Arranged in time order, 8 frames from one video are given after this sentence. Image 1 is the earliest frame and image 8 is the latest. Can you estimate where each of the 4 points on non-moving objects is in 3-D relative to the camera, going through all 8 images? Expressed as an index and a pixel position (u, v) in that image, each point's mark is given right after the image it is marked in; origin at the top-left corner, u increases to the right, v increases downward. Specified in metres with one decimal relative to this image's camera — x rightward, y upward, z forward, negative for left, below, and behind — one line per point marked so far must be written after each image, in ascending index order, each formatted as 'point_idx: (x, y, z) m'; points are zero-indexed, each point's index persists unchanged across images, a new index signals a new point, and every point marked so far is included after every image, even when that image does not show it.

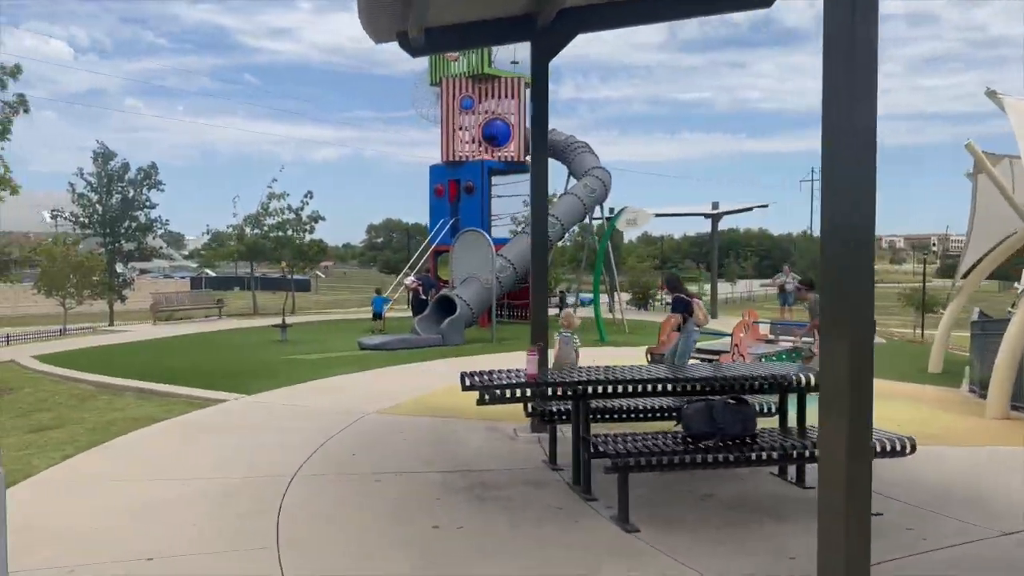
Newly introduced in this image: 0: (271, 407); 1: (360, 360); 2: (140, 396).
0: (-2.7, -1.3, +8.9) m
1: (-2.7, -1.2, +13.9) m
2: (-4.8, -1.4, +10.3) m
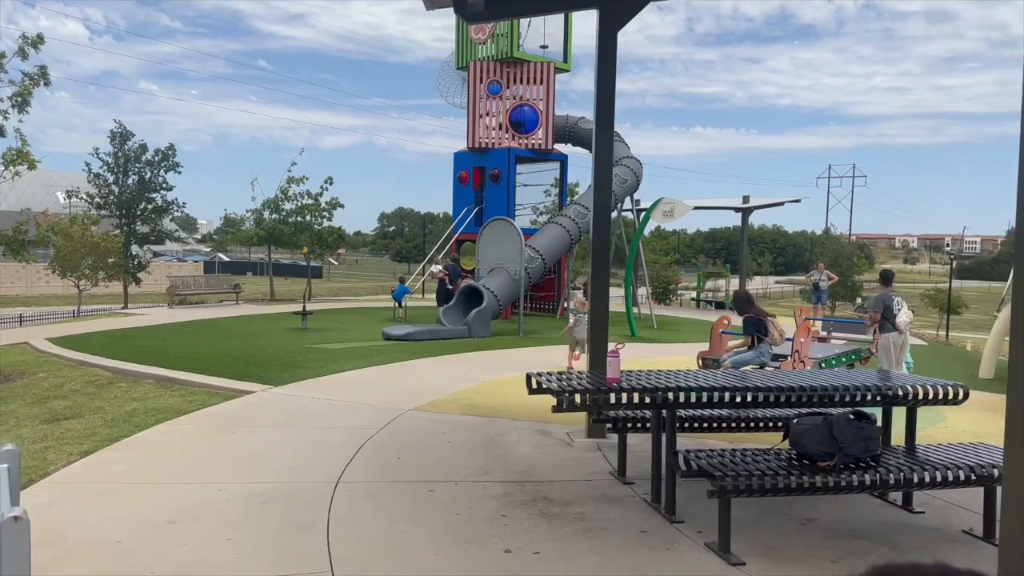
0: (-2.2, -1.2, +8.4) m
1: (-2.1, -1.0, +13.3) m
2: (-4.3, -1.2, +9.8) m
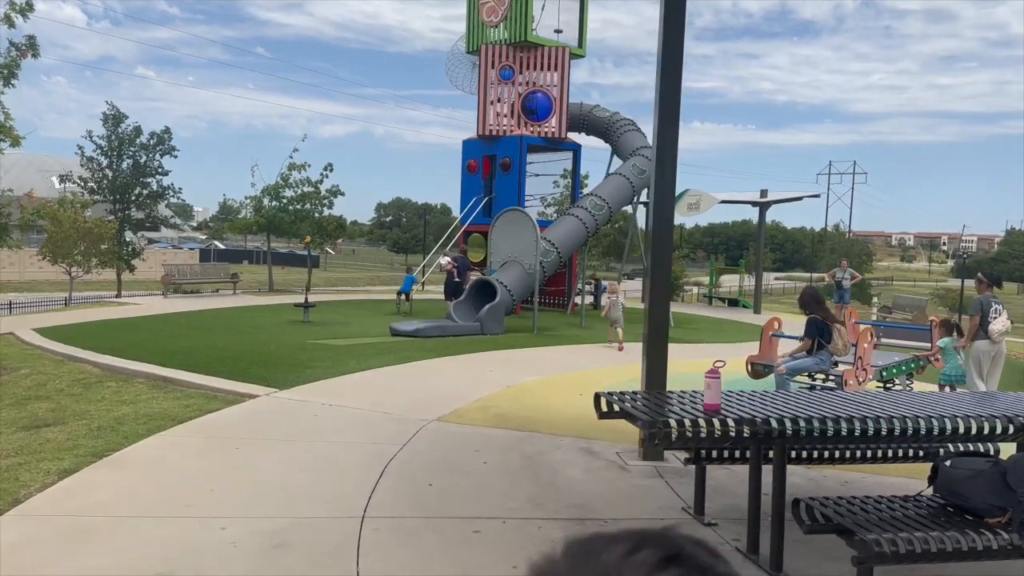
0: (-1.9, -1.1, +7.5) m
1: (-1.9, -0.9, +12.4) m
2: (-4.0, -1.1, +8.9) m
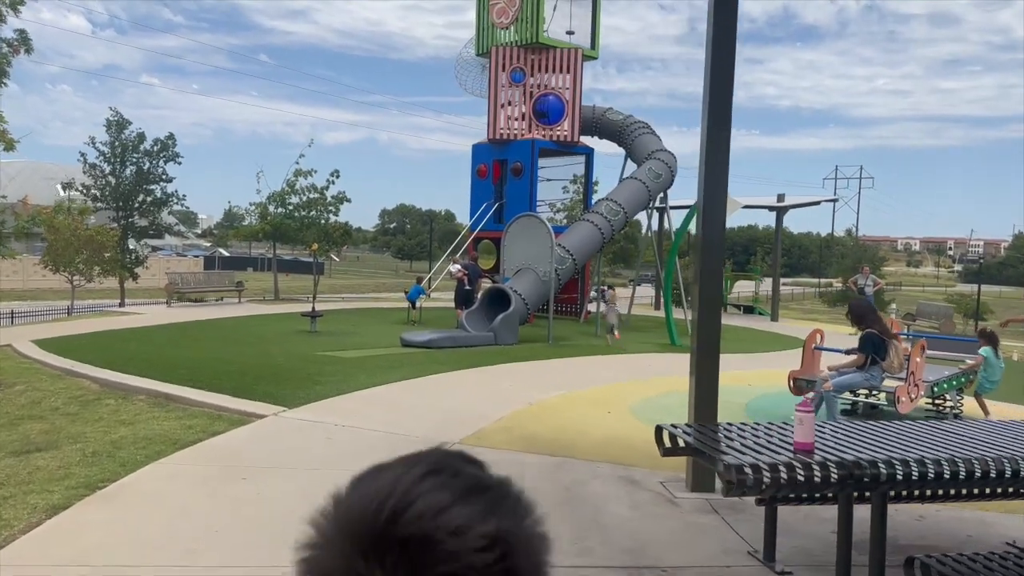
0: (-1.7, -1.2, +7.0) m
1: (-1.6, -1.1, +11.9) m
2: (-3.7, -1.2, +8.4) m
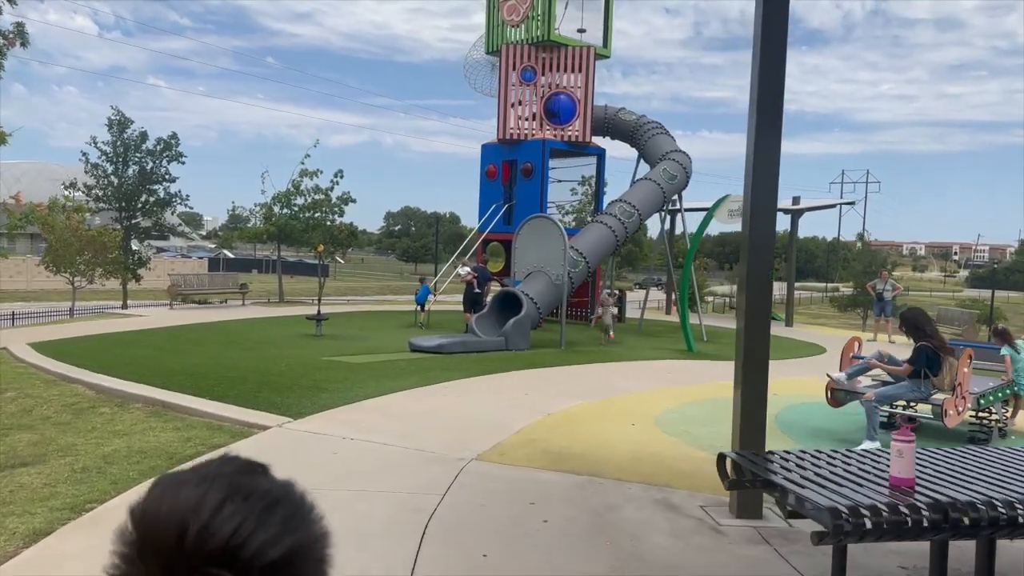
0: (-1.5, -1.2, +6.5) m
1: (-1.4, -1.1, +11.4) m
2: (-3.6, -1.2, +7.9) m
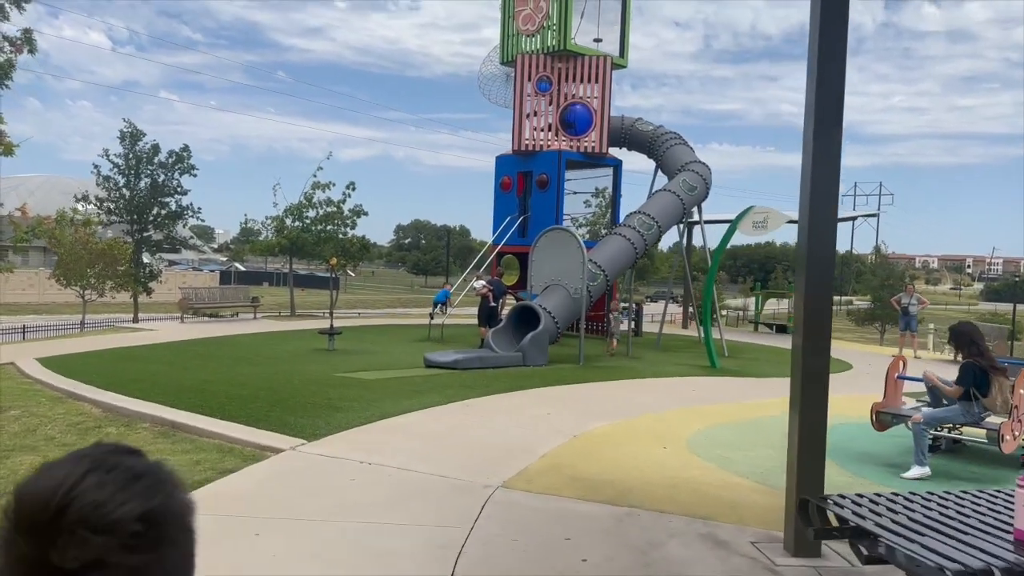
0: (-1.3, -1.4, +6.1) m
1: (-1.1, -1.3, +11.0) m
2: (-3.3, -1.4, +7.6) m
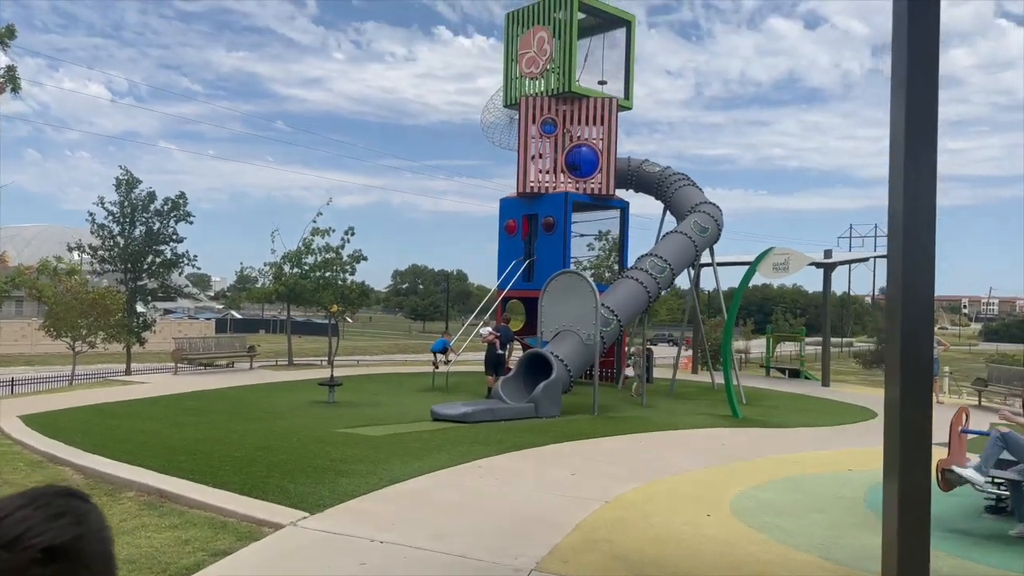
0: (-1.0, -1.7, +5.4) m
1: (-0.9, -1.9, +10.3) m
2: (-3.1, -1.8, +6.8) m
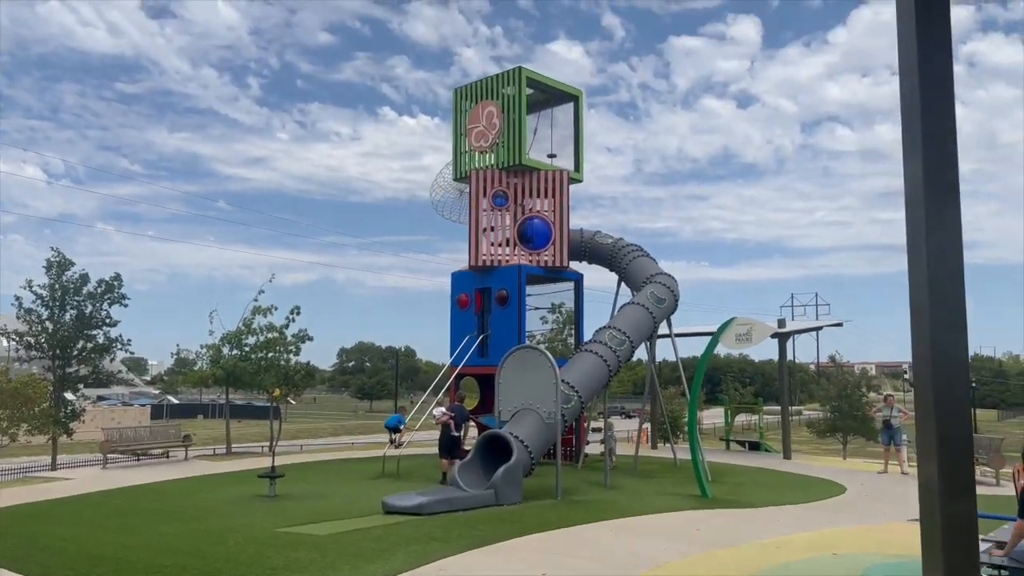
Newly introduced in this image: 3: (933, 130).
0: (-1.2, -2.2, +4.5) m
1: (-1.4, -2.9, +9.4) m
2: (-3.4, -2.5, +5.8) m
3: (+1.8, +0.6, +3.4) m
